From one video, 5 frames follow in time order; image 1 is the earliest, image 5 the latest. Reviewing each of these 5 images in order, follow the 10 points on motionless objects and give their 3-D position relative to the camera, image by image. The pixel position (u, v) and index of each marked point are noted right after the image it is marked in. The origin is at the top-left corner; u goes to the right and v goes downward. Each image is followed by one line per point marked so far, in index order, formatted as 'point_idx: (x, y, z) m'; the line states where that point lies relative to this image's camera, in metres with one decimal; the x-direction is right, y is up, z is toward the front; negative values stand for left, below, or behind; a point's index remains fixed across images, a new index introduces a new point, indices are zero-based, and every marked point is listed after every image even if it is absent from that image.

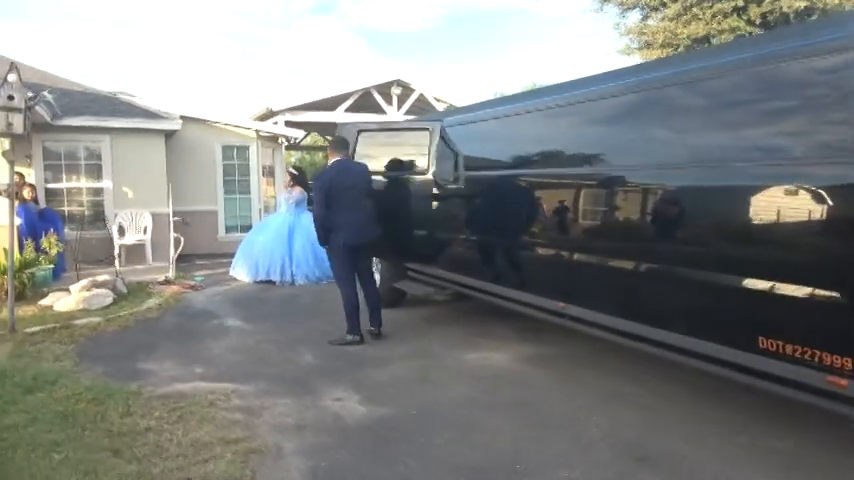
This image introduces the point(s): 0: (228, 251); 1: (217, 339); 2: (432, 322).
0: (-3.7, -0.2, +13.5) m
1: (-1.9, -0.9, +6.6) m
2: (0.0, -0.8, +7.1) m
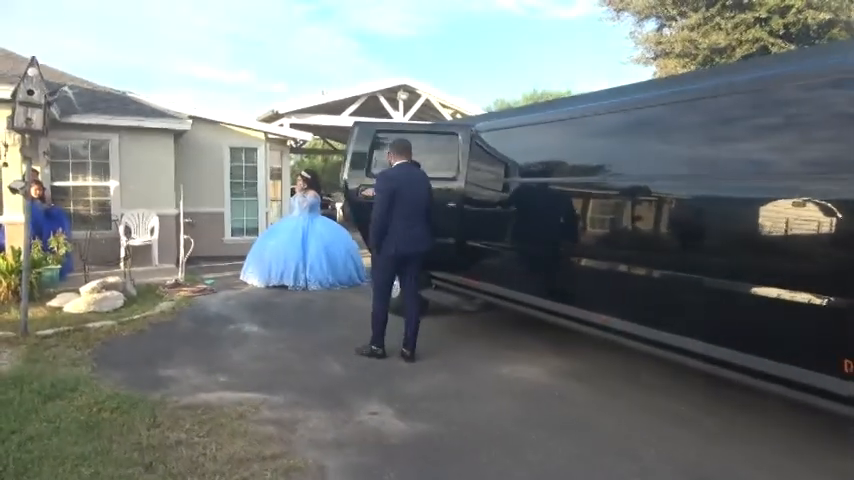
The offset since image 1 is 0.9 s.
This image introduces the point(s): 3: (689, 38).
0: (-3.5, -0.3, +13.3) m
1: (-1.7, -0.9, +6.3) m
2: (+0.3, -0.9, +6.9) m
3: (+4.7, +3.5, +12.7) m
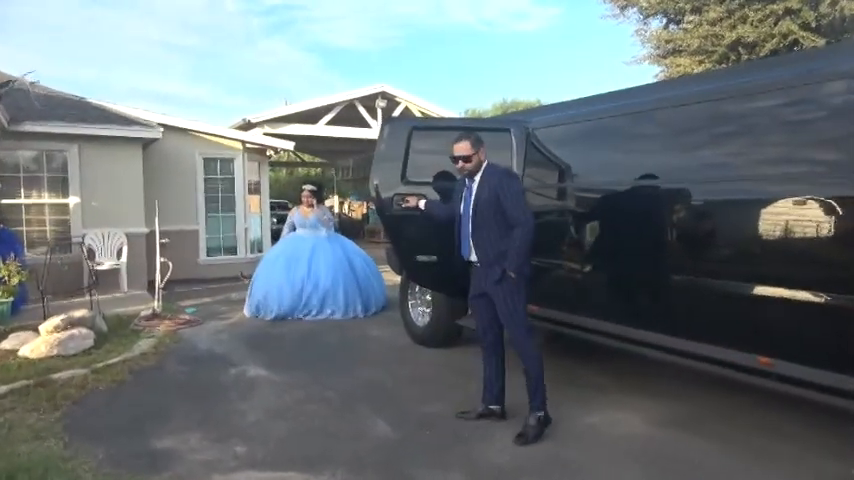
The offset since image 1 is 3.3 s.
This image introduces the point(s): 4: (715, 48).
0: (-3.6, -0.6, +11.9) m
1: (-1.3, -1.1, +5.0) m
2: (+0.6, -1.0, +5.7) m
3: (+4.6, +3.4, +11.8) m
4: (+4.7, +3.2, +11.9) m
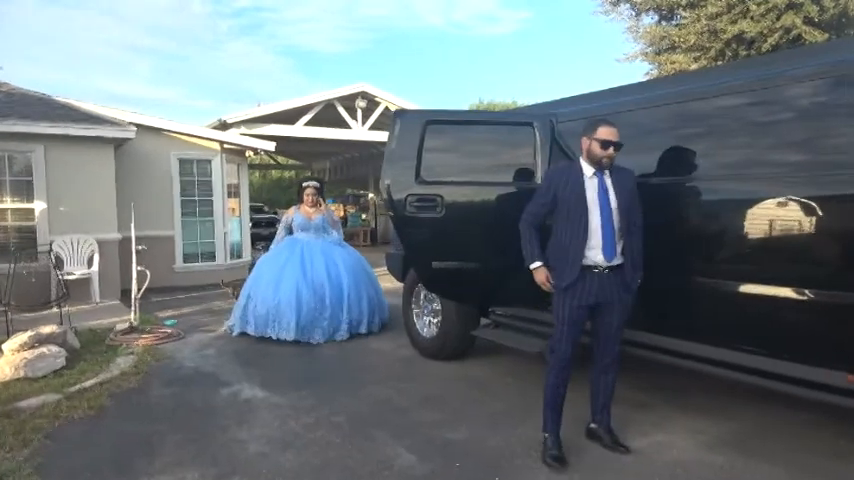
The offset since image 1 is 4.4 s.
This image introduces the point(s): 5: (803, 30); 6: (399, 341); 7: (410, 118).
0: (-3.7, -0.7, +11.2) m
1: (-1.1, -1.1, +4.4) m
2: (+0.7, -1.0, +5.2) m
3: (+4.4, +3.4, +11.5) m
4: (+4.5, +3.1, +11.5) m
5: (+5.4, +3.1, +10.6) m
6: (-0.3, -1.0, +6.8) m
7: (-0.2, +0.9, +5.3) m
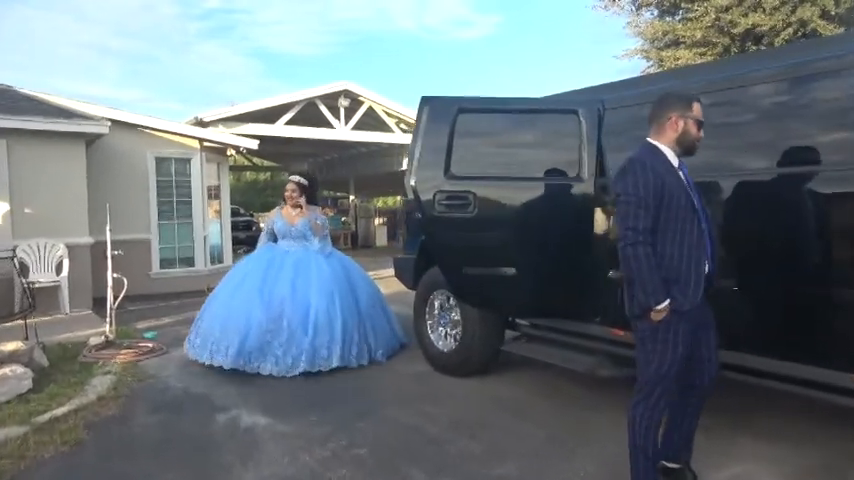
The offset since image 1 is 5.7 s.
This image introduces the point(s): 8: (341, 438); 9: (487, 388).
0: (-3.8, -0.7, +10.4) m
1: (-0.9, -1.1, +3.8) m
2: (+0.9, -1.0, +4.6) m
3: (+4.3, +3.3, +11.0) m
4: (+4.5, +3.1, +11.1) m
5: (+5.4, +3.0, +10.2) m
6: (-0.1, -1.0, +6.2) m
7: (0.0, +0.9, +4.7) m
8: (-0.5, -1.1, +4.1) m
9: (+0.5, -1.1, +5.2) m
